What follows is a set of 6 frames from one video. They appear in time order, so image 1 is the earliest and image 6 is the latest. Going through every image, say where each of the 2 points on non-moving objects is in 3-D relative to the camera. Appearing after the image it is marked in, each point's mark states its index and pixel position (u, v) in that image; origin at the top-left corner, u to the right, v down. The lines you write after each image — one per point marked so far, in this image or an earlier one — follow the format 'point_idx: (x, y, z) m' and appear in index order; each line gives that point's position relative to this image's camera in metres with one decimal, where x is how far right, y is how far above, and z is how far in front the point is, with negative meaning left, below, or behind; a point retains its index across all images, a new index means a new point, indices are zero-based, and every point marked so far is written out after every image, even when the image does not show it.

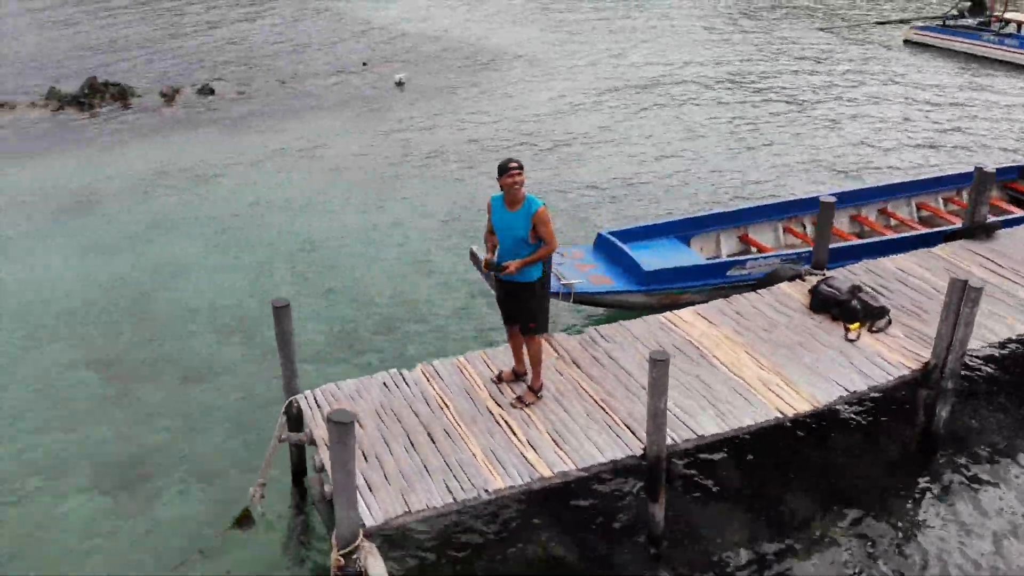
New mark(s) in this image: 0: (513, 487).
0: (-0.1, -2.3, +7.4) m
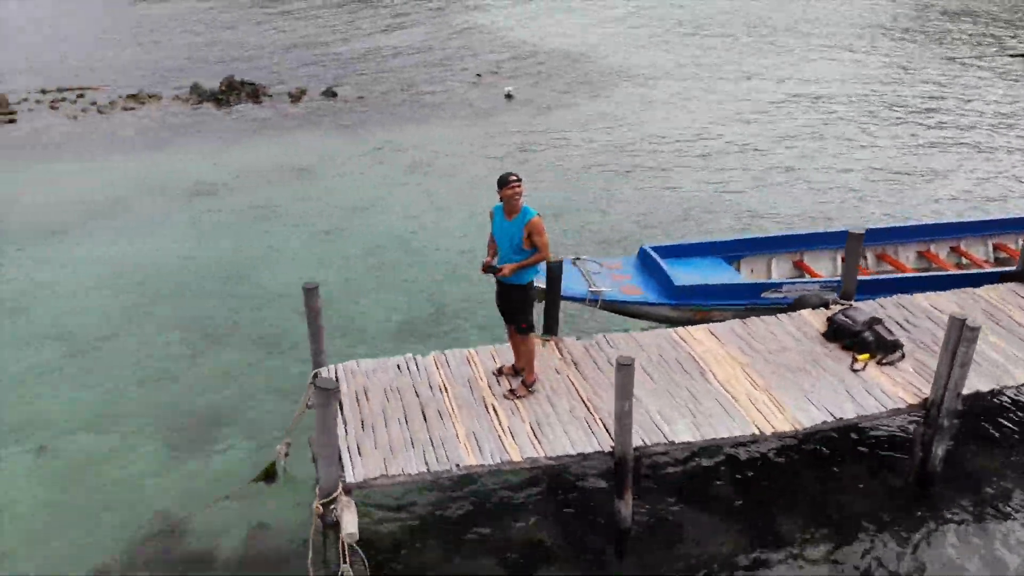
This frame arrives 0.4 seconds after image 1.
0: (-0.4, -2.2, +8.1) m
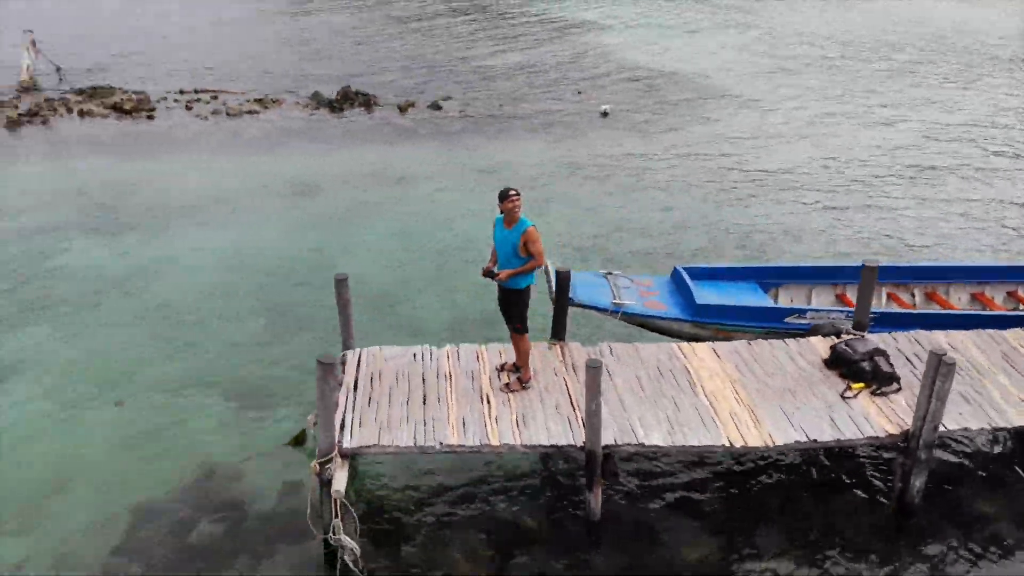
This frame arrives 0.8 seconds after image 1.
0: (-0.7, -2.2, +9.0) m
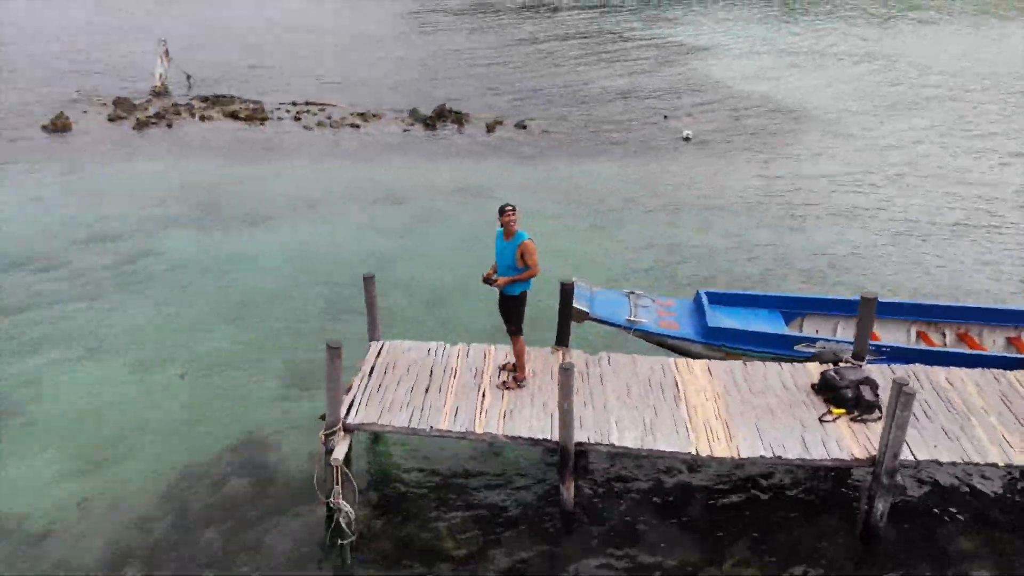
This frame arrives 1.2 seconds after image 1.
0: (-0.9, -2.2, +10.0) m
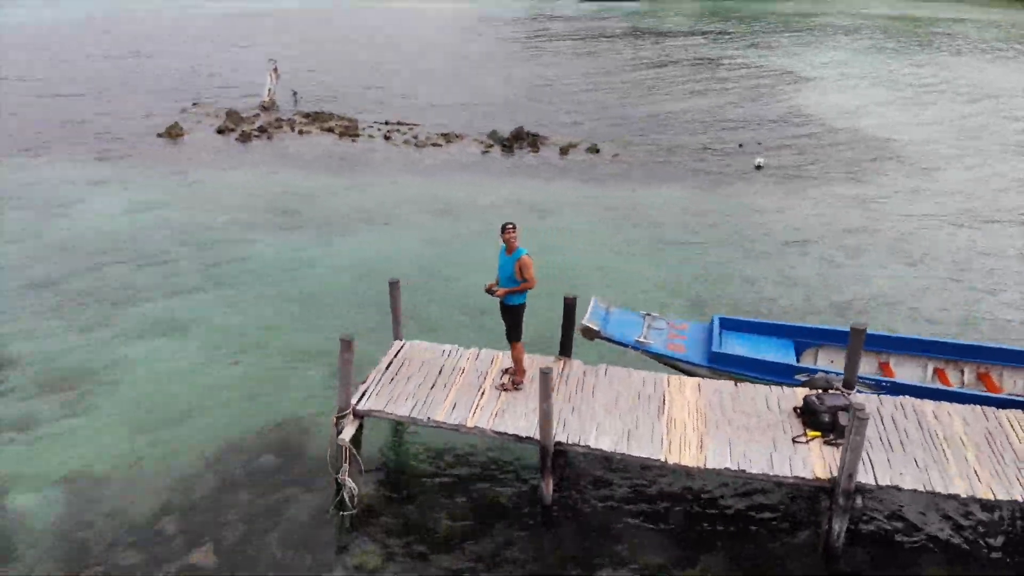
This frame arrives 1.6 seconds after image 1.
0: (-1.1, -2.3, +11.2) m
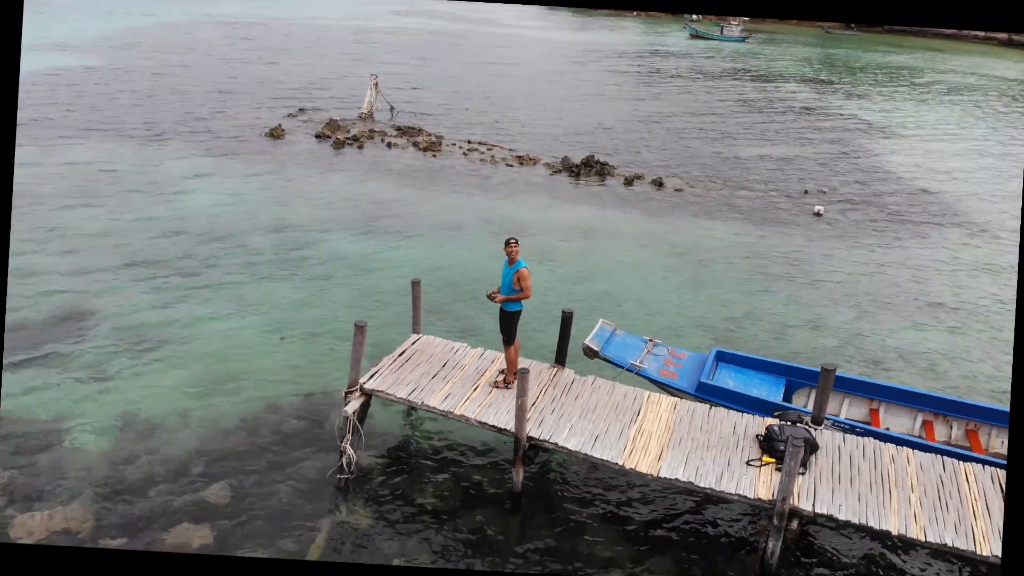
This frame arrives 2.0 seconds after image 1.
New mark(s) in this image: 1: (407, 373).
0: (-1.4, -2.3, +12.6) m
1: (-2.3, -1.8, +13.4) m
